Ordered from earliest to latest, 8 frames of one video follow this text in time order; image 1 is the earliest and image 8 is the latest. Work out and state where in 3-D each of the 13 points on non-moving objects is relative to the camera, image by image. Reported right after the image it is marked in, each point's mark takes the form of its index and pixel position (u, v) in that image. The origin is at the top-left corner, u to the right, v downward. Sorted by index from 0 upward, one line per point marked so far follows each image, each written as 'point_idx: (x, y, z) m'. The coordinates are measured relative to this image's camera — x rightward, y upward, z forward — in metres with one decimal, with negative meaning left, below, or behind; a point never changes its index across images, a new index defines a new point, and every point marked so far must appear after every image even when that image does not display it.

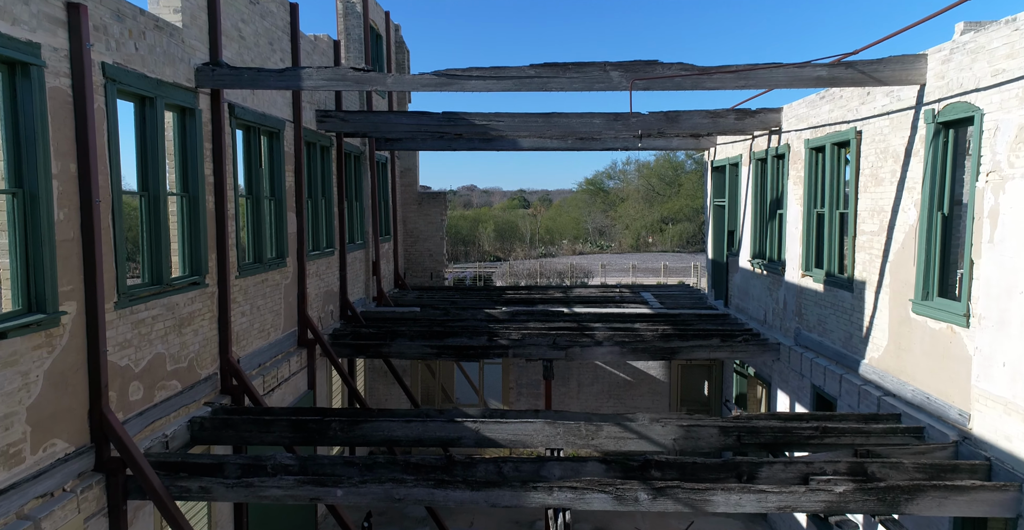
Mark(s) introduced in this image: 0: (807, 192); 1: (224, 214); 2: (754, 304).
0: (+3.1, +0.8, +8.3) m
1: (-2.3, +0.4, +6.4) m
2: (+3.2, -0.5, +10.3) m
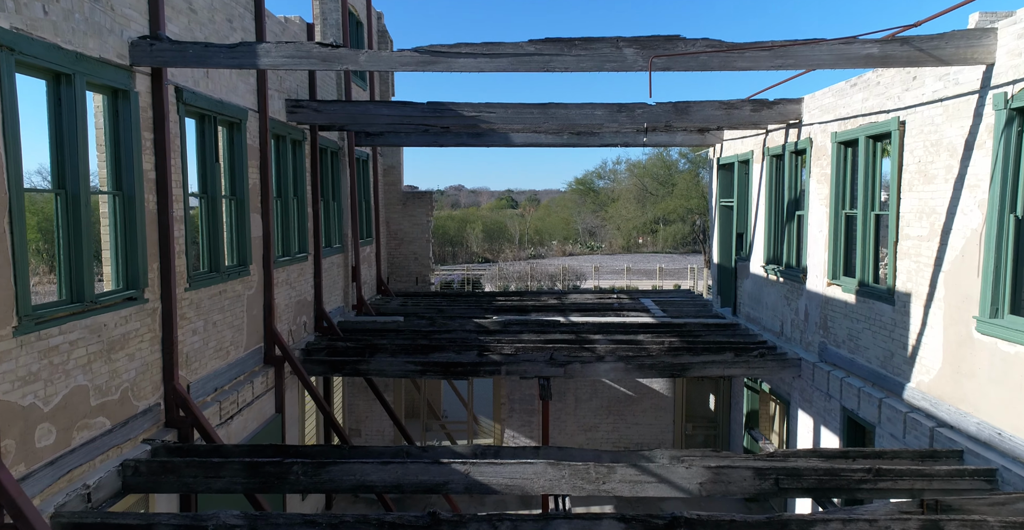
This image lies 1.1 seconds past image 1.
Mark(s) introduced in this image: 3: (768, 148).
0: (+3.0, +0.7, +7.4) m
1: (-2.4, +0.3, +5.4) m
2: (+3.1, -0.6, +9.4) m
3: (+3.0, +1.4, +9.3) m
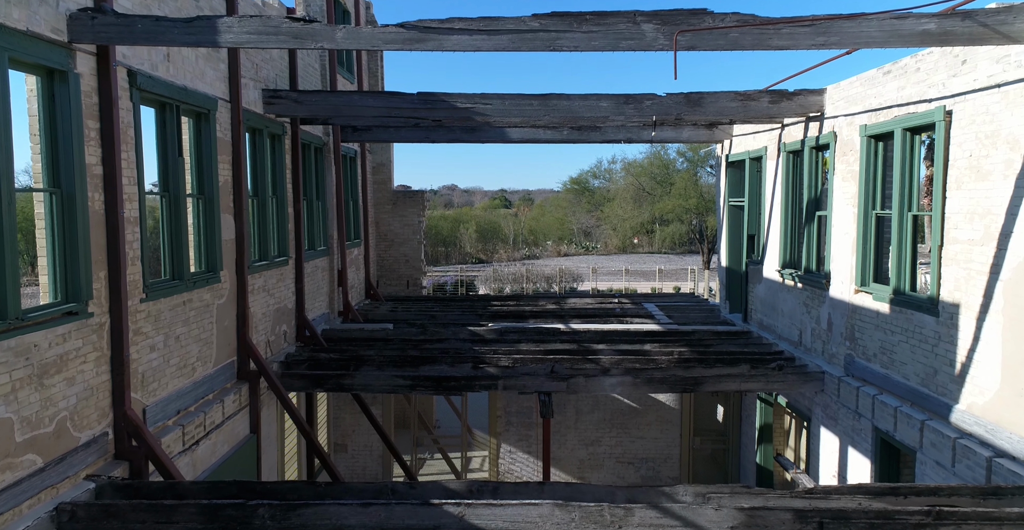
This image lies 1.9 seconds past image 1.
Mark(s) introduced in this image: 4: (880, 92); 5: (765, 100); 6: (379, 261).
0: (+3.0, +0.6, +6.8) m
1: (-2.4, +0.3, +4.7) m
2: (+3.0, -0.6, +8.8) m
3: (+3.0, +1.3, +8.7) m
4: (+3.0, +1.4, +6.5) m
5: (+2.5, +1.6, +7.7) m
6: (-2.4, +0.1, +13.9) m
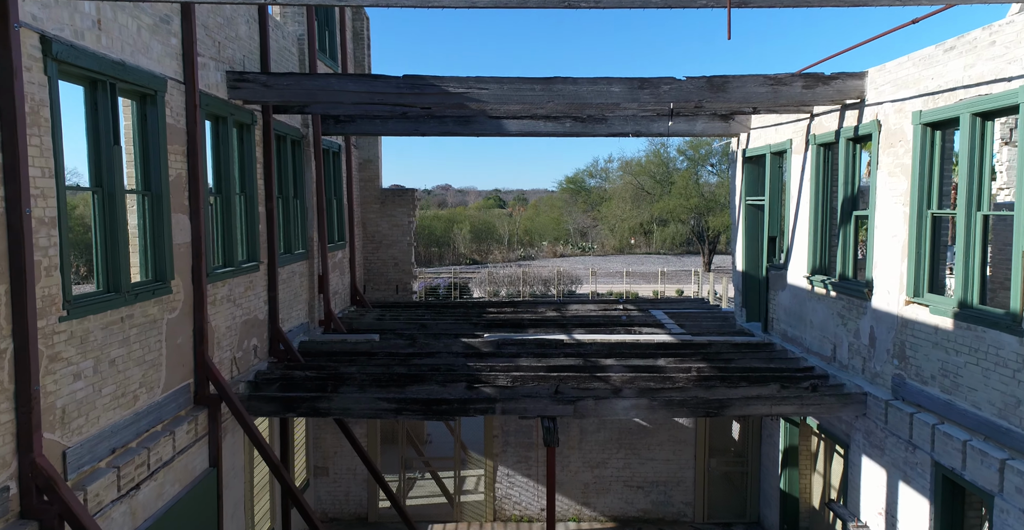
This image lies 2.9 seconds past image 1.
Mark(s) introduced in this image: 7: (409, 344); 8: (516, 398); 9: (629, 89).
0: (+3.0, +0.6, +5.9) m
1: (-2.3, +0.2, +3.8) m
2: (+3.0, -0.7, +7.9) m
3: (+3.0, +1.3, +7.8) m
4: (+3.1, +1.4, +5.6) m
5: (+2.5, +1.6, +6.8) m
6: (-2.4, 0.0, +13.0) m
7: (-1.2, -0.9, +8.8) m
8: (0.0, -1.1, +6.7) m
9: (+1.0, +1.5, +6.8) m
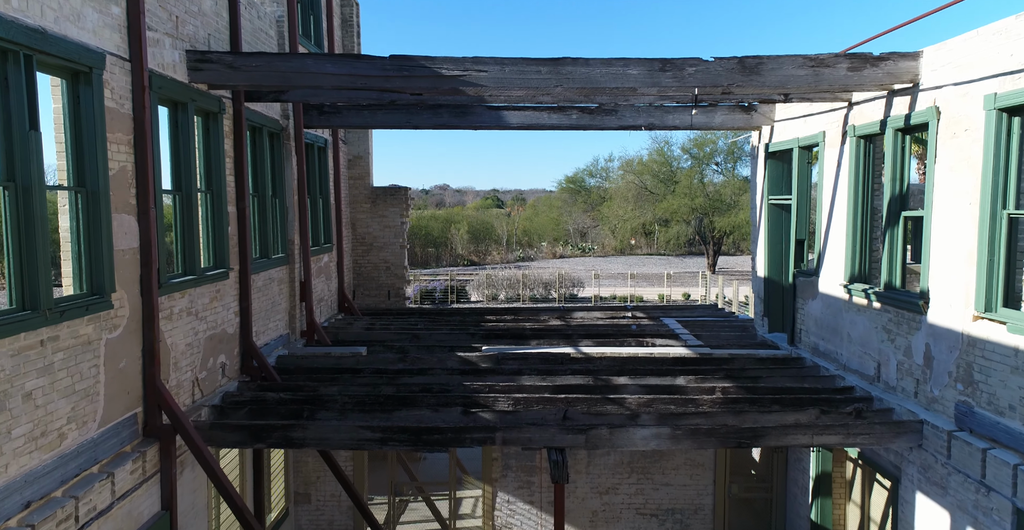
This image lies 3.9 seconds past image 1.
0: (+3.0, +0.5, +5.0) m
1: (-2.3, +0.2, +2.9) m
2: (+3.0, -0.8, +7.0) m
3: (+3.0, +1.2, +6.9) m
4: (+3.1, +1.3, +4.8) m
5: (+2.5, +1.5, +5.9) m
6: (-2.4, 0.0, +12.1) m
7: (-1.2, -1.0, +8.0) m
8: (0.0, -1.2, +5.8) m
9: (+1.0, +1.5, +6.0) m
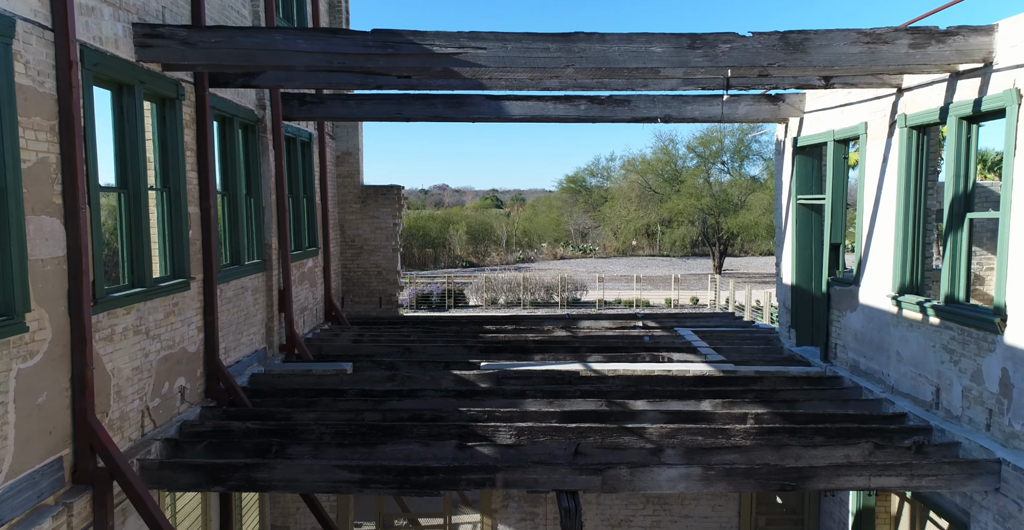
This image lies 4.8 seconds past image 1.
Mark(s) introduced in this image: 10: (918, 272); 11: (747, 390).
0: (+3.1, +0.4, +4.1) m
1: (-2.3, +0.1, +2.0) m
2: (+3.1, -0.8, +6.1) m
3: (+3.0, +1.2, +6.1) m
4: (+3.1, +1.3, +3.9) m
5: (+2.5, +1.4, +5.1) m
6: (-2.4, -0.1, +11.3) m
7: (-1.1, -1.0, +7.1) m
8: (+0.1, -1.3, +5.0) m
9: (+1.1, +1.4, +5.1) m
10: (+3.2, -0.1, +6.1) m
11: (+2.0, -1.1, +6.6) m
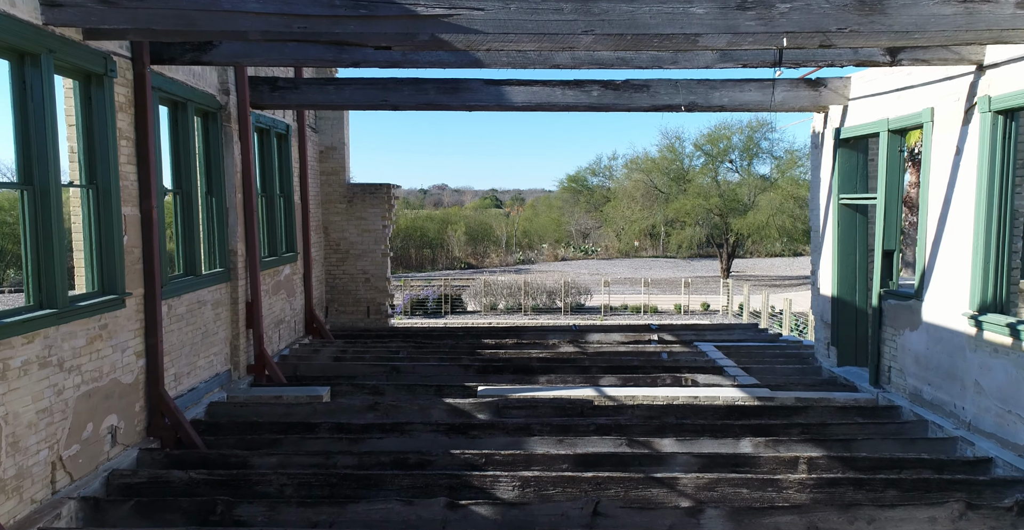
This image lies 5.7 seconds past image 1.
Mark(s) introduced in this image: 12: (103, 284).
0: (+3.1, +0.4, +3.1) m
1: (-2.3, 0.0, +1.0) m
2: (+3.1, -0.9, +5.1) m
3: (+3.0, +1.1, +5.0) m
4: (+3.1, +1.2, +2.9) m
5: (+2.5, +1.3, +4.0) m
6: (-2.4, -0.2, +10.2) m
7: (-1.1, -1.1, +6.1) m
8: (+0.1, -1.3, +3.9) m
9: (+1.1, +1.3, +4.1) m
10: (+3.2, -0.1, +5.1) m
11: (+2.0, -1.1, +5.6) m
12: (-2.4, -0.1, +4.7) m
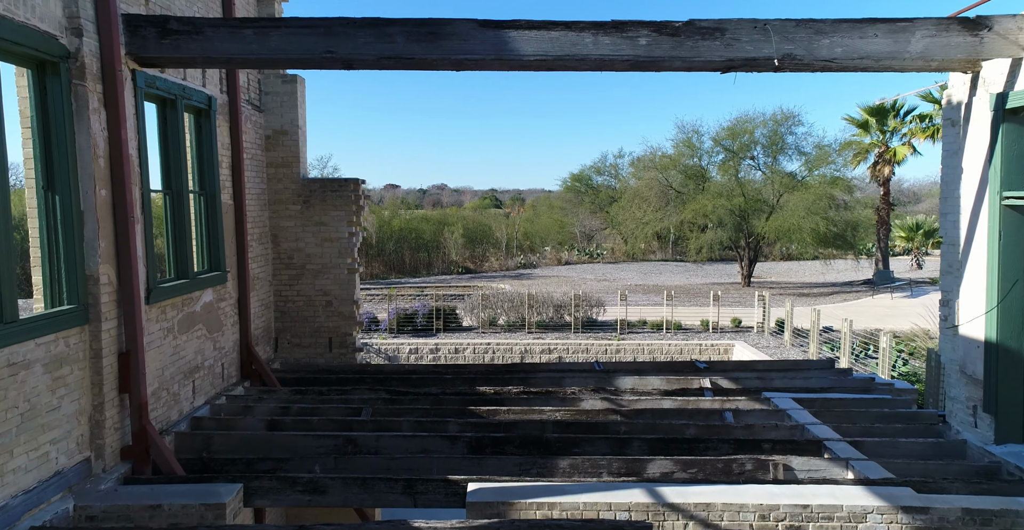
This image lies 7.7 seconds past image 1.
0: (+3.1, +0.2, +0.8) m
1: (-2.2, -0.2, -1.3) m
2: (+3.1, -1.1, +2.8) m
3: (+3.1, +0.9, +2.7) m
4: (+3.2, +1.0, +0.5) m
5: (+2.6, +1.2, +1.7) m
6: (-2.3, -0.4, +7.9) m
7: (-1.1, -1.3, +3.7) m
8: (+0.1, -1.5, +1.6) m
9: (+1.1, +1.1, +1.7) m
10: (+3.2, -0.3, +2.7) m
11: (+2.1, -1.3, +3.3) m
12: (-2.4, -0.3, +2.4) m
